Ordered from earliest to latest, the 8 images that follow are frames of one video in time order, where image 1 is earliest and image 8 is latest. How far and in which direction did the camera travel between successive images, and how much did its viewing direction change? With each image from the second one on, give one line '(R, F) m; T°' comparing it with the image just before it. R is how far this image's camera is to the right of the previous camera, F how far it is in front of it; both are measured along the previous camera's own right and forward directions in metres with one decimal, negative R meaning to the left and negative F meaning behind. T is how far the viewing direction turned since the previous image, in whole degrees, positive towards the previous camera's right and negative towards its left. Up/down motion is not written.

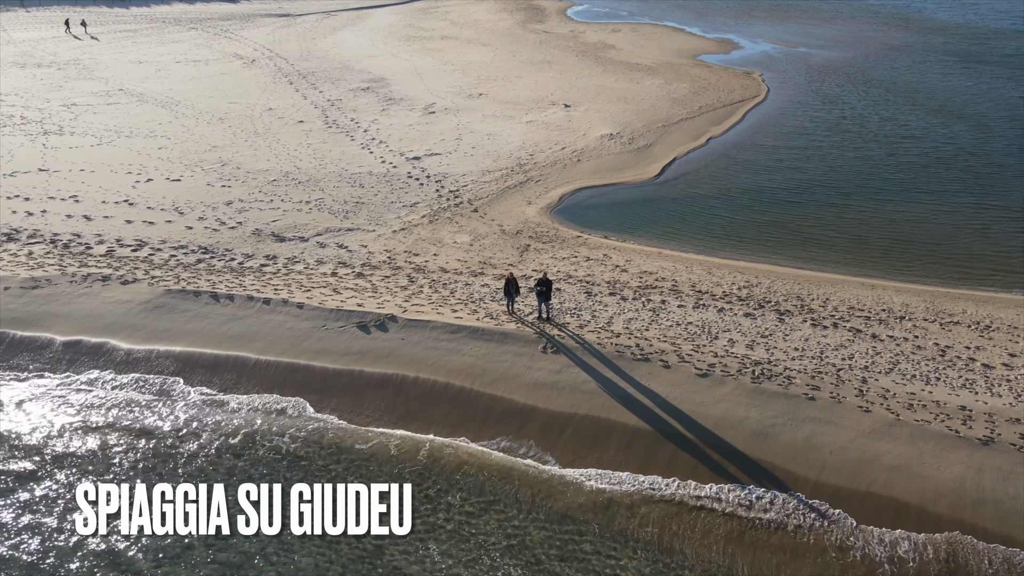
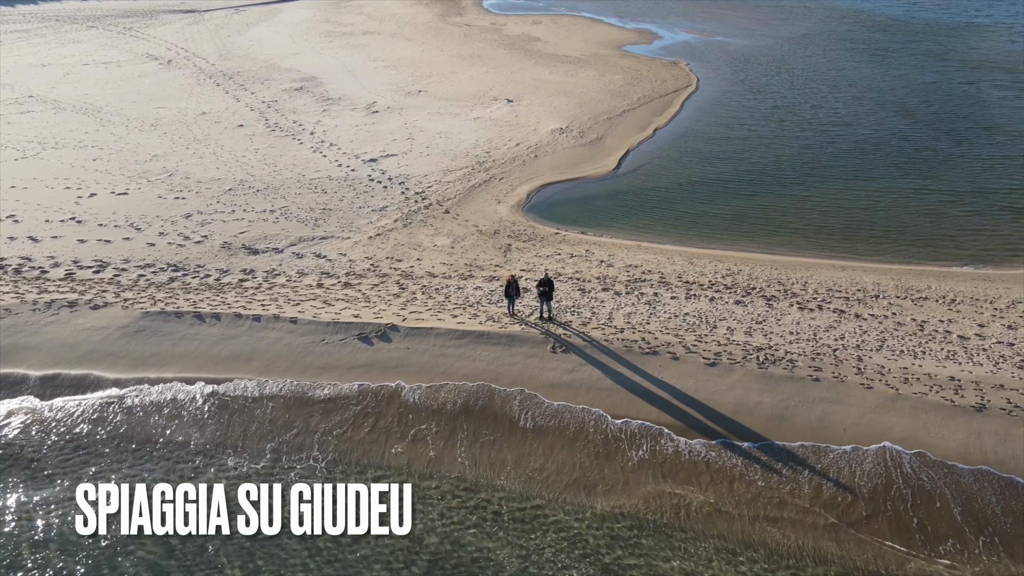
(-2.0, +0.1) m; +7°
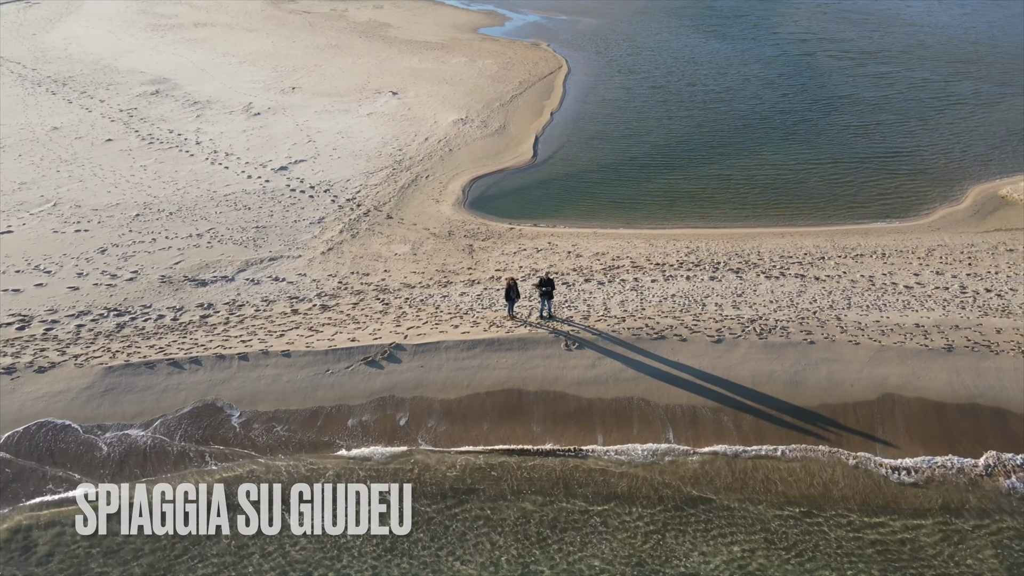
(-3.7, +0.6) m; +13°
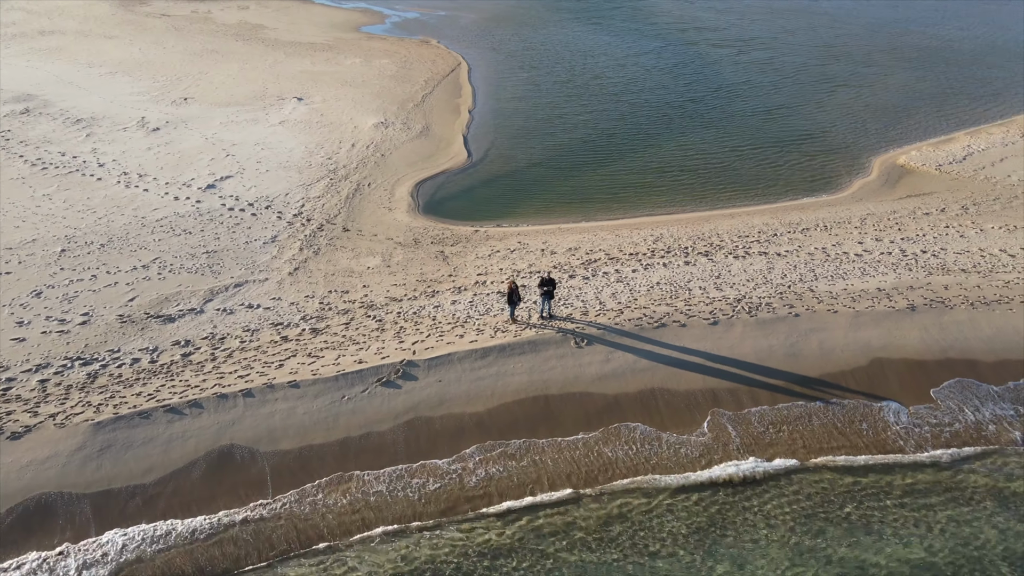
(-3.0, +0.4) m; +11°
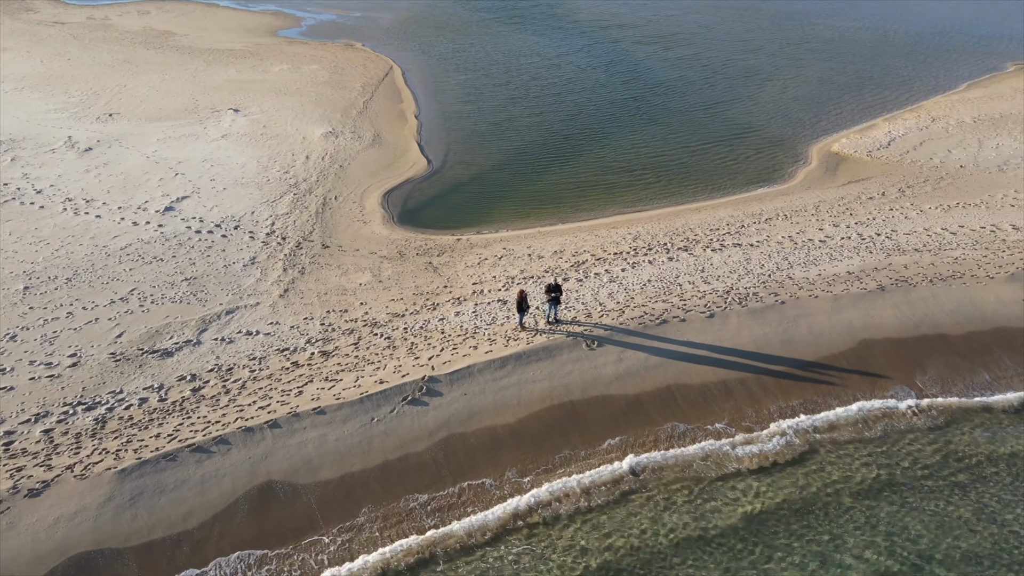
(-2.3, -0.1) m; +7°
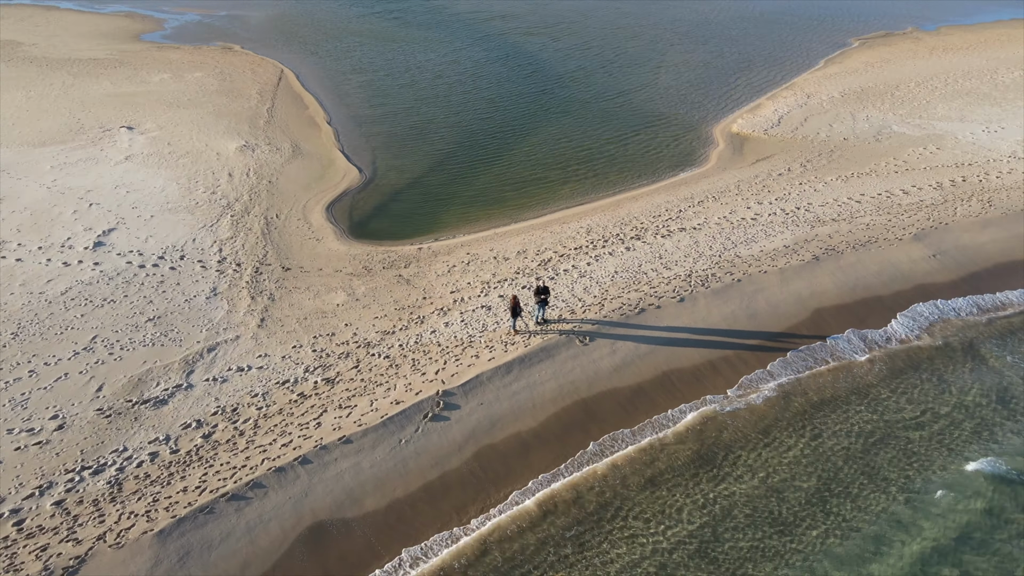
(-2.8, -0.2) m; +10°
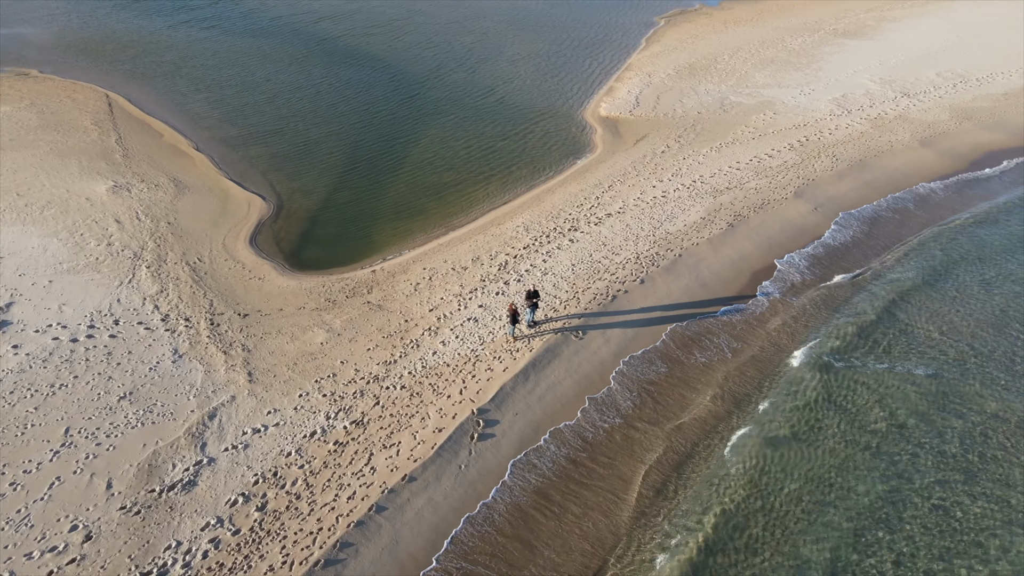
(-4.4, +0.2) m; +15°
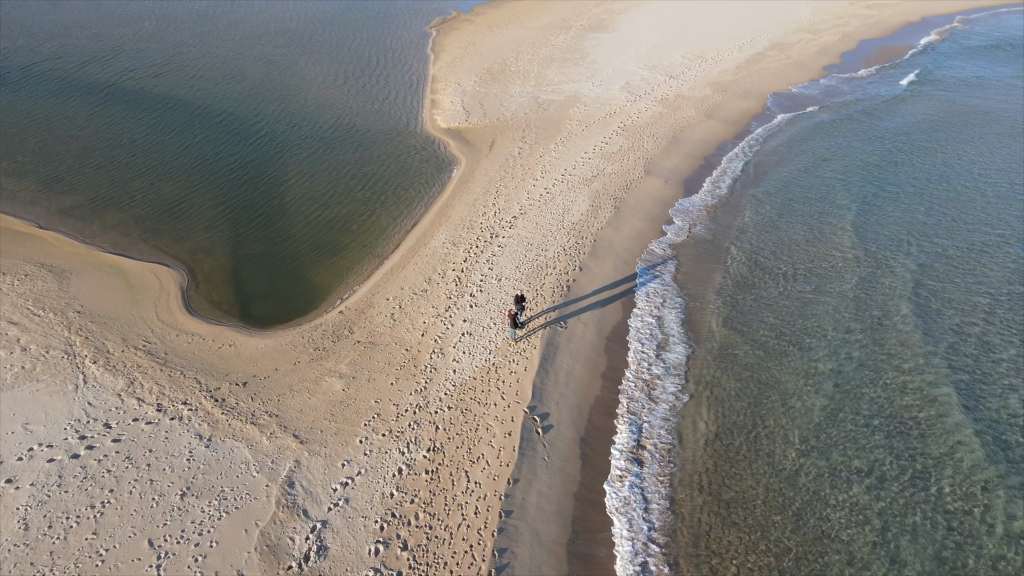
(-6.3, -0.6) m; +20°
